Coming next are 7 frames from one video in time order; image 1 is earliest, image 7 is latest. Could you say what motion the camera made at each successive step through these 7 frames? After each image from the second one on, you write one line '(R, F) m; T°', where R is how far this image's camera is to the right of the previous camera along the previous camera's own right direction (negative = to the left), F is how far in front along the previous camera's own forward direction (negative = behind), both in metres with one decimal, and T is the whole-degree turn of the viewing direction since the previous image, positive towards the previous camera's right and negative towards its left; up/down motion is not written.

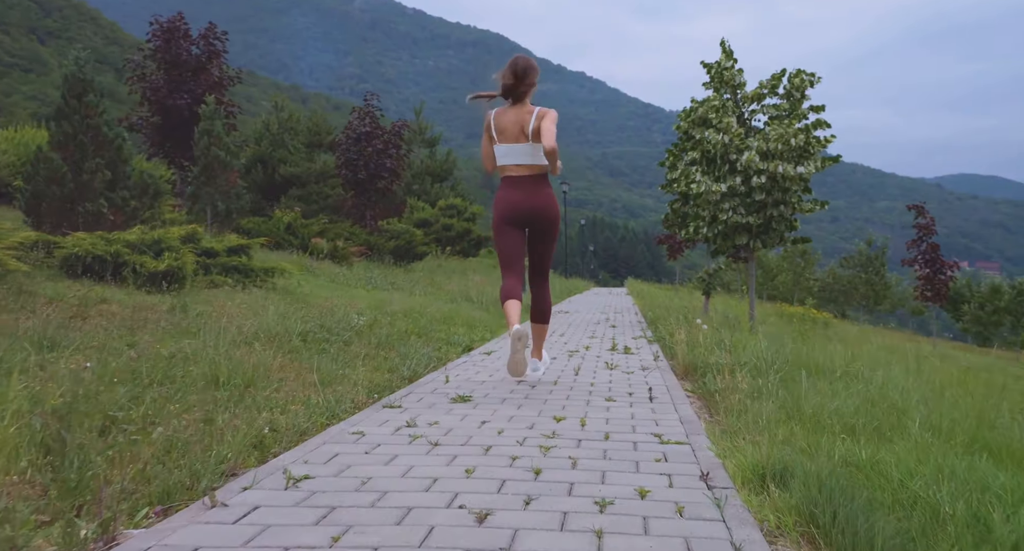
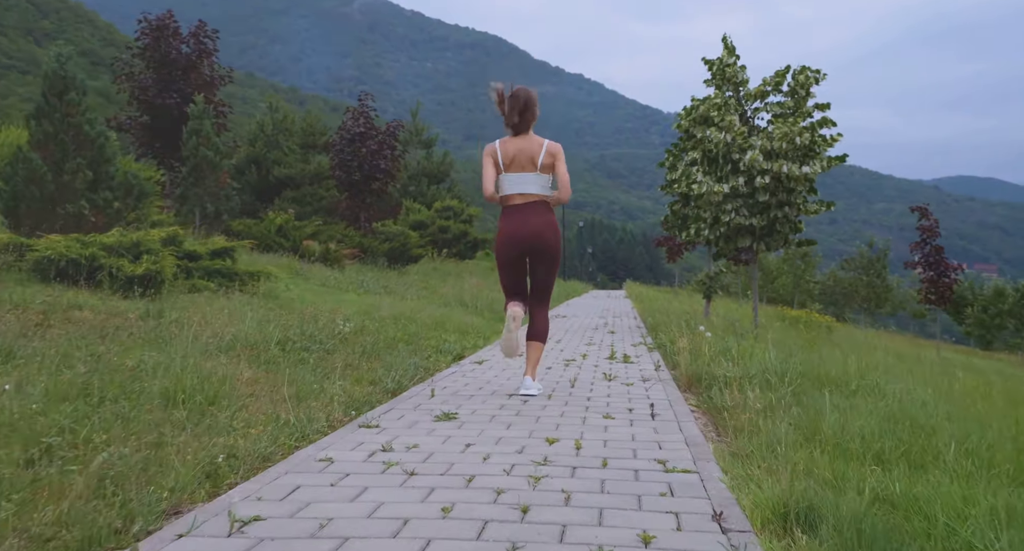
(0.0, +0.4) m; 0°
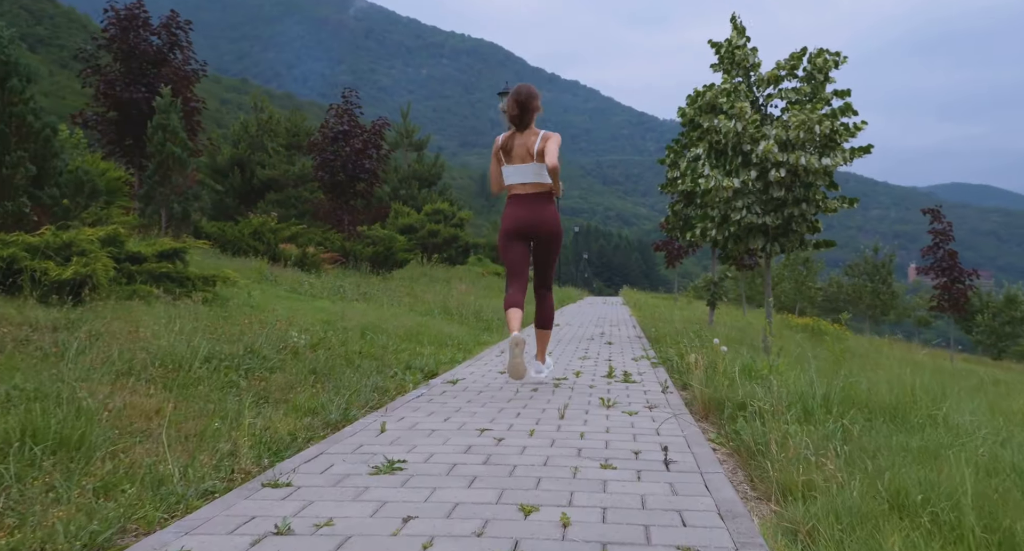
(+0.1, +1.0) m; 0°
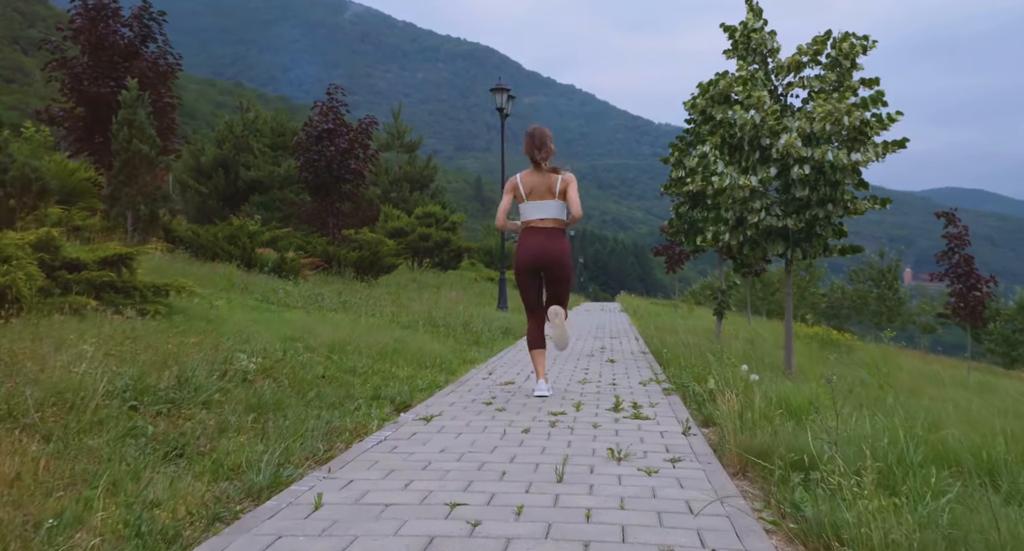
(0.0, +1.0) m; 0°
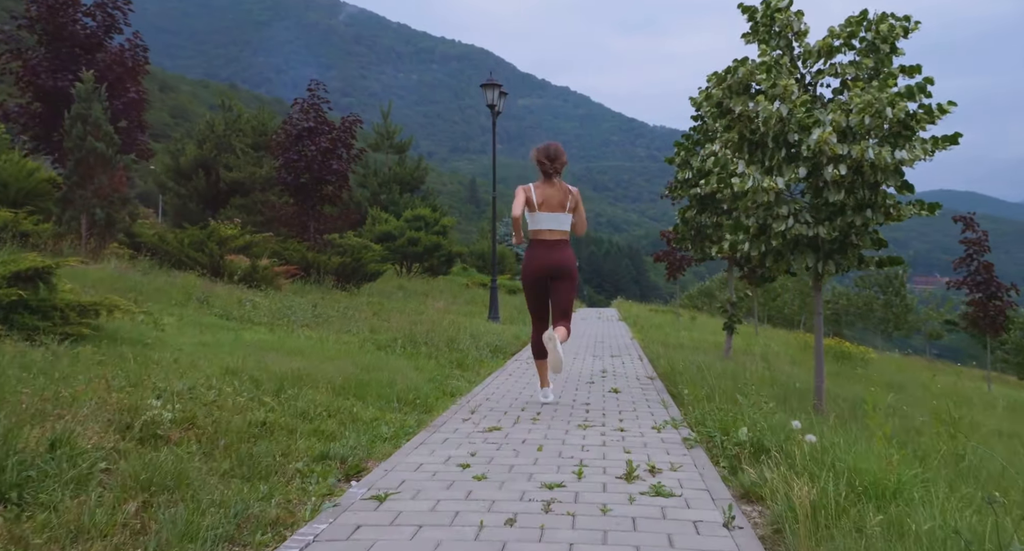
(+0.1, +1.1) m; 0°
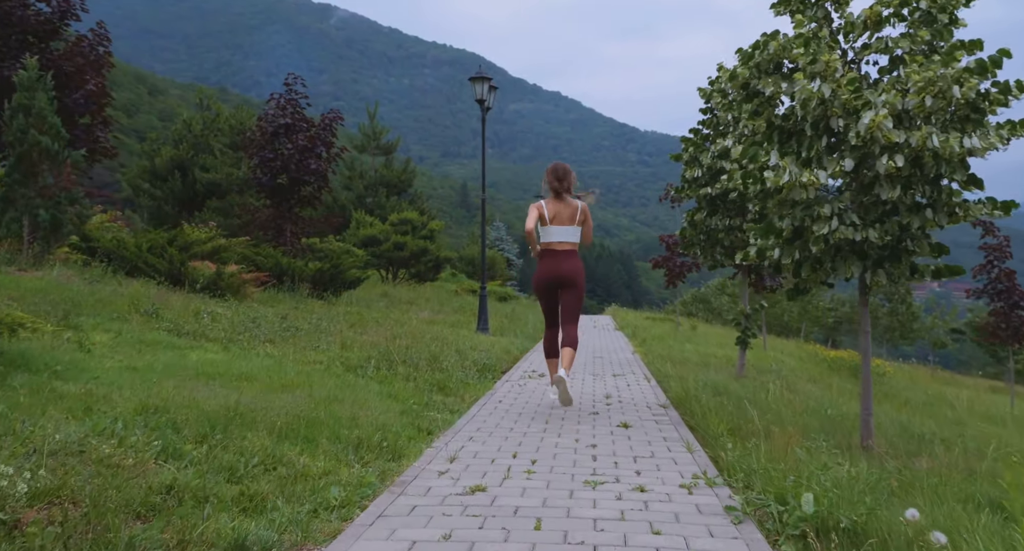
(0.0, +1.1) m; +1°
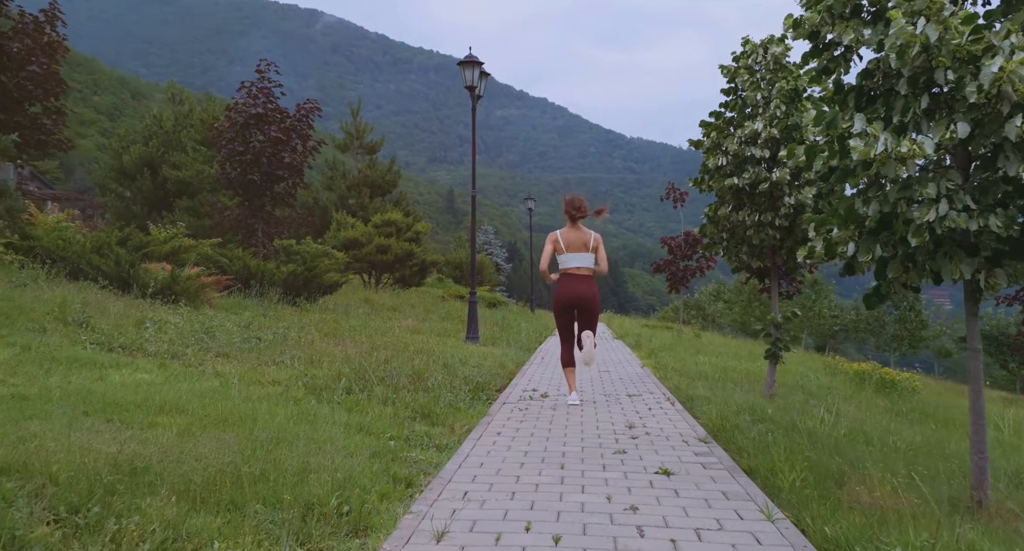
(-0.1, +1.4) m; +1°
